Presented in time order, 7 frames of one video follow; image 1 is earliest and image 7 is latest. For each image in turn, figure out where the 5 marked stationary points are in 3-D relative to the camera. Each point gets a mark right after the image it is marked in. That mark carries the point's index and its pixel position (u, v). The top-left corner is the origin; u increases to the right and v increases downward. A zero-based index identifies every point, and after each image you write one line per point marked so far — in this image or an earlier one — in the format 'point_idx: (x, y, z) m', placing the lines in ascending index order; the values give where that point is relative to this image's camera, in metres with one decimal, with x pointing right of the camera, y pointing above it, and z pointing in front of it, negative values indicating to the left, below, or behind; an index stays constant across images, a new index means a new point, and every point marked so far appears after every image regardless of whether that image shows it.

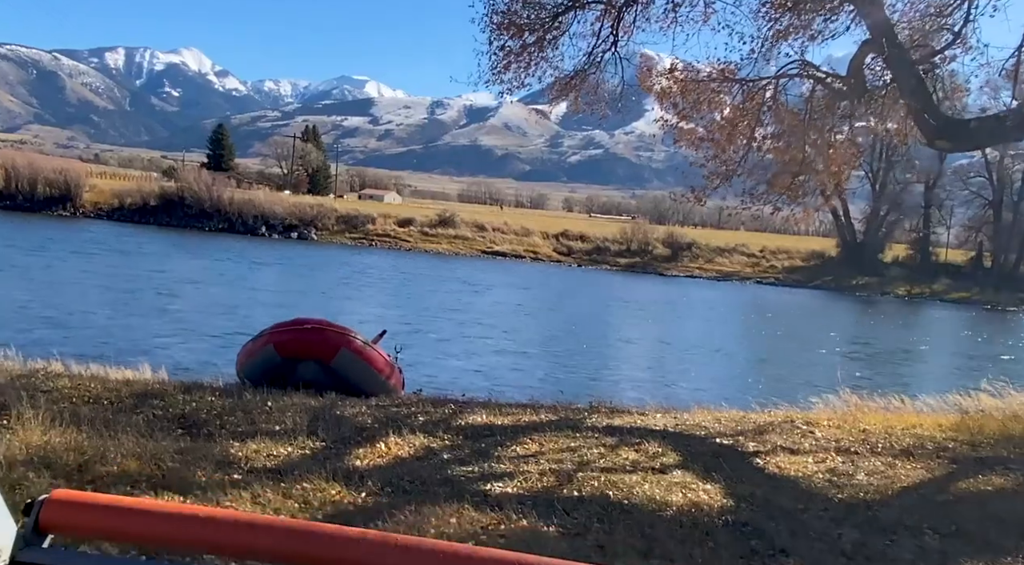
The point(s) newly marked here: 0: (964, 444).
0: (+4.8, -1.7, +12.0) m
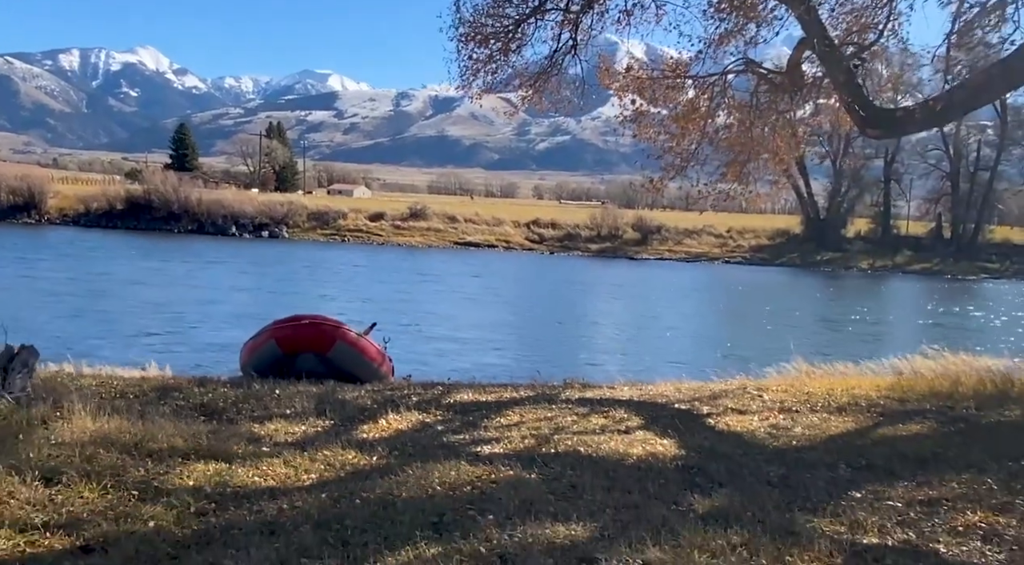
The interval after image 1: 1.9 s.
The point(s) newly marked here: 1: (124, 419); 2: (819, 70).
0: (+4.6, -1.4, +13.5) m
1: (-3.4, -1.1, +9.5) m
2: (+4.0, +2.8, +14.4) m
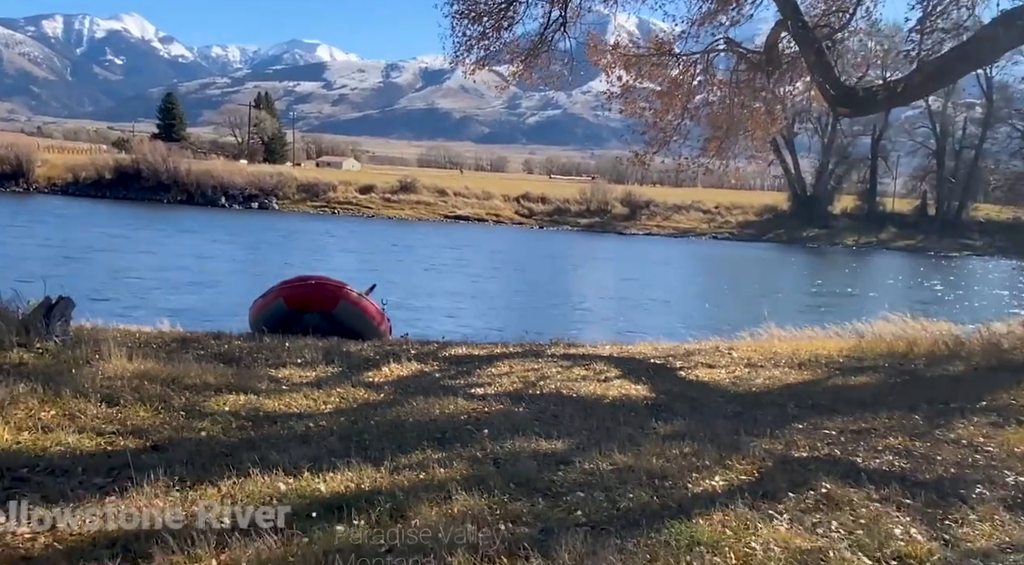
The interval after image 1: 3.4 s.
0: (+4.5, -1.0, +14.8) m
1: (-3.5, -0.7, +10.7) m
2: (+3.9, +3.2, +15.6) m
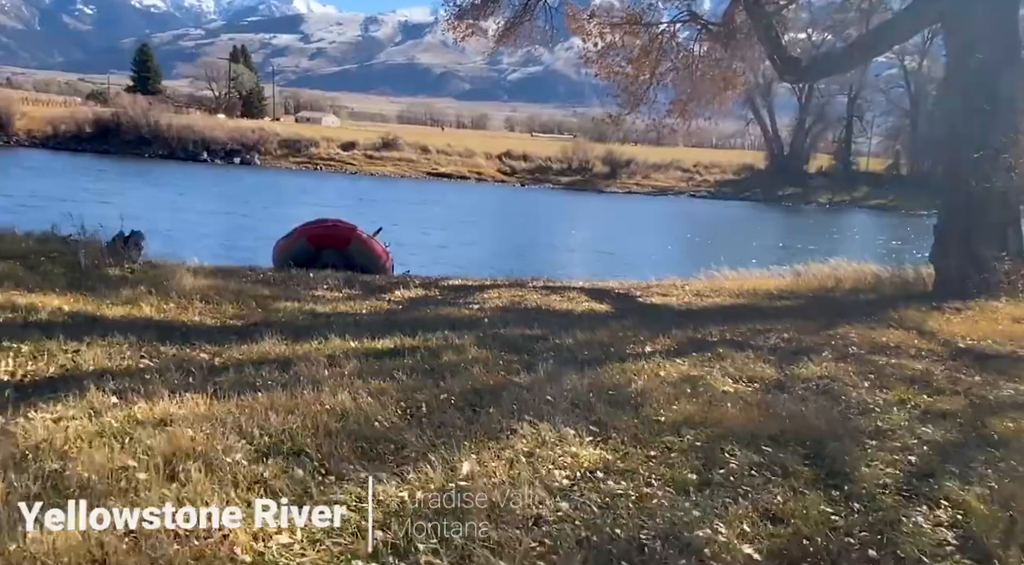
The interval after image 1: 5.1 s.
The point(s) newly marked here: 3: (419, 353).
0: (+4.3, -0.1, +17.7) m
1: (-3.6, 0.0, +13.5) m
2: (+3.7, +4.1, +18.3) m
3: (-0.7, -0.5, +8.1) m
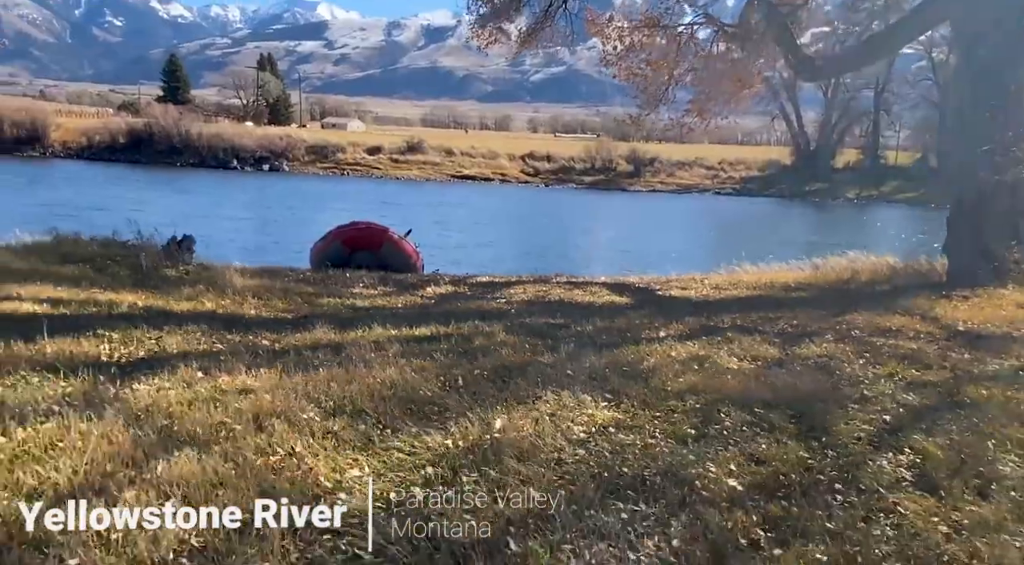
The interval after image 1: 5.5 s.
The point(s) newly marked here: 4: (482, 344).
0: (+4.7, 0.0, +18.4) m
1: (-3.3, 0.0, +14.4) m
2: (+4.1, +4.2, +19.0) m
3: (-0.5, -0.5, +9.0) m
4: (-0.2, -0.5, +8.6) m
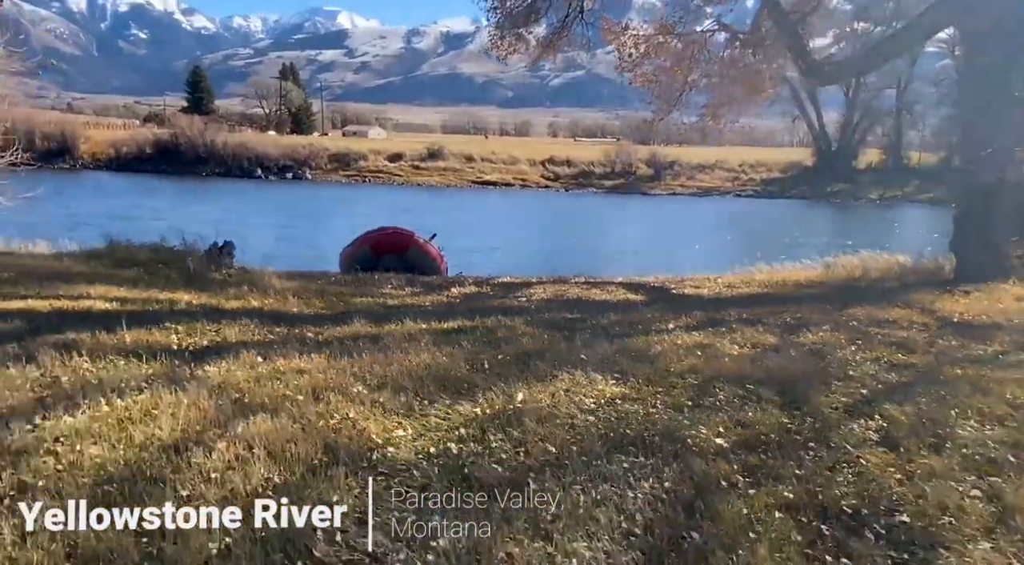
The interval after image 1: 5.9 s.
0: (+5.1, 0.0, +19.1) m
1: (-3.0, 0.0, +15.3) m
2: (+4.4, +4.2, +19.8) m
3: (-0.3, -0.4, +9.8) m
4: (-0.1, -0.4, +9.4) m
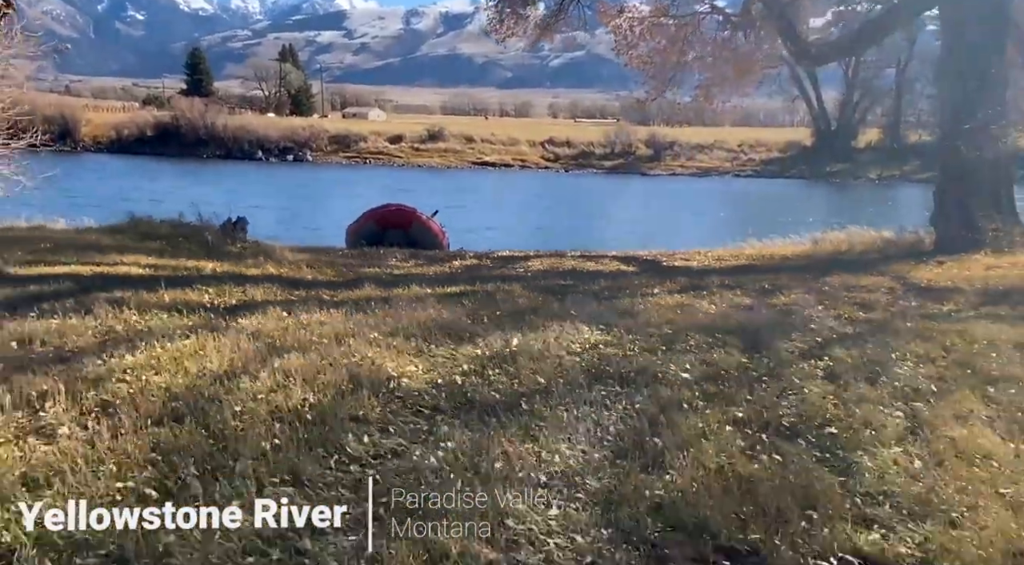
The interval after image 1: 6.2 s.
0: (+5.0, +0.5, +20.0) m
1: (-3.0, +0.4, +16.1) m
2: (+4.4, +4.7, +20.6) m
3: (-0.3, -0.1, +10.7) m
4: (-0.1, -0.1, +10.3) m
